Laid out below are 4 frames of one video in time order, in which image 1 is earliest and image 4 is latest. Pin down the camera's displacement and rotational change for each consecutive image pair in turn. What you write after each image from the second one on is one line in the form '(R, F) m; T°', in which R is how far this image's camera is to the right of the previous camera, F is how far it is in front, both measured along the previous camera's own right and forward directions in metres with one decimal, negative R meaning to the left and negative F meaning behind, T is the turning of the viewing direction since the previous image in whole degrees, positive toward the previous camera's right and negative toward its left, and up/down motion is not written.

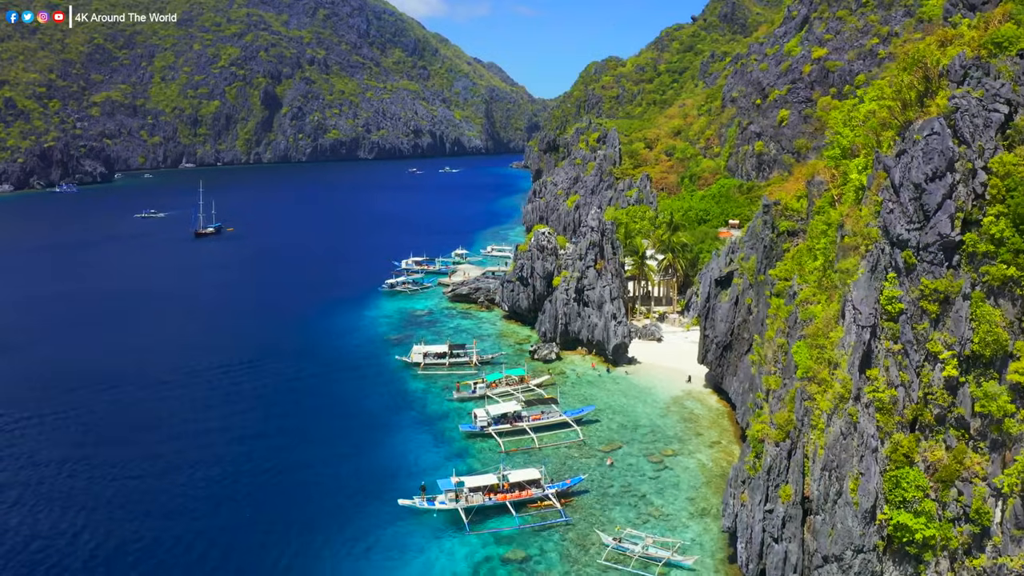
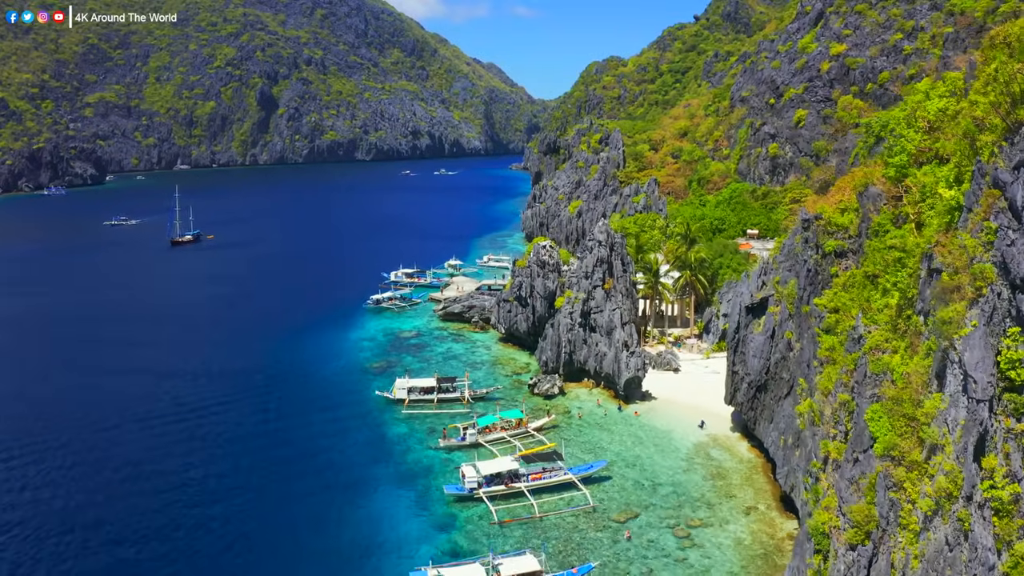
(+0.2, +7.7) m; 0°
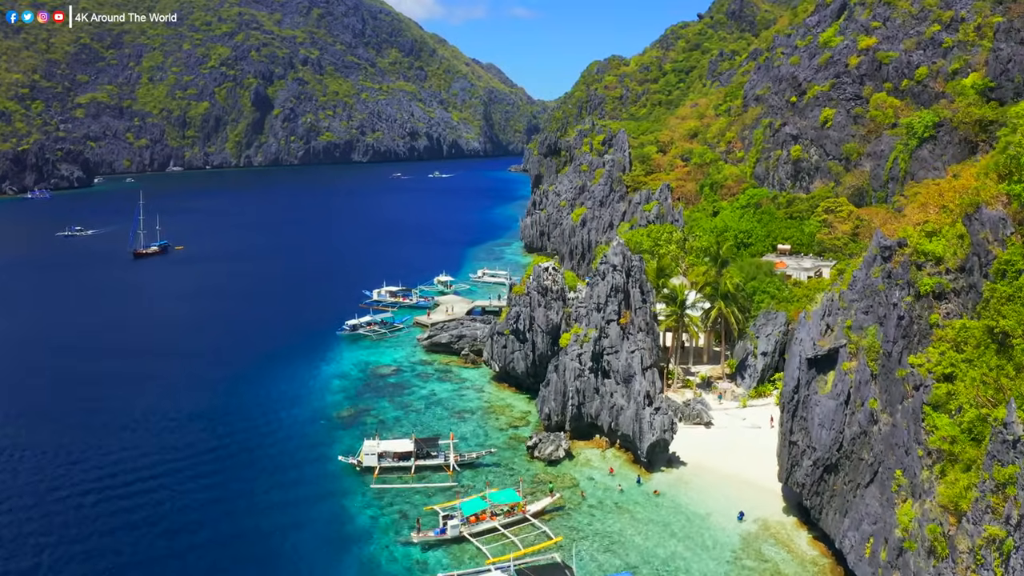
(+0.3, +10.1) m; 0°
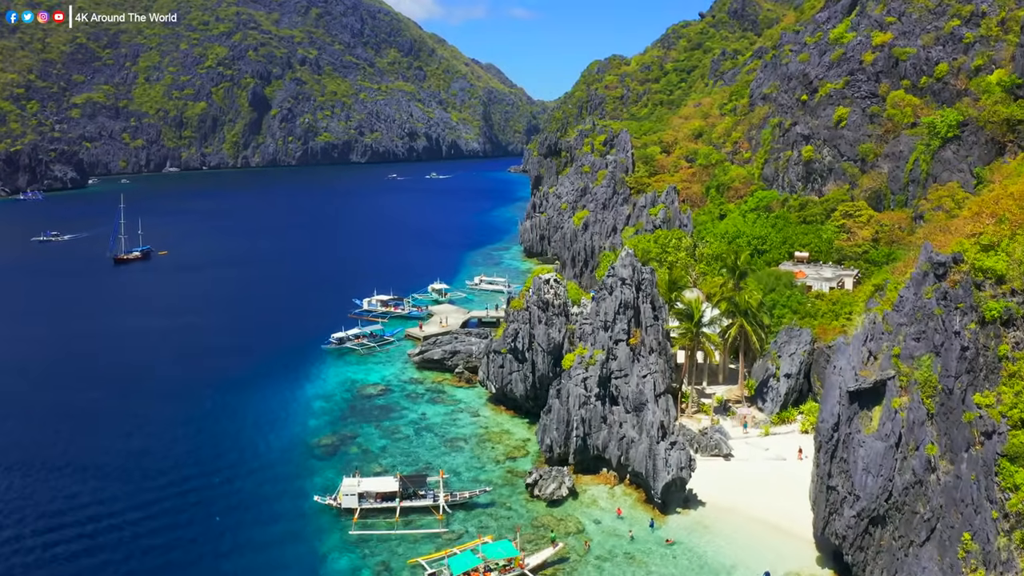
(+0.1, +4.6) m; 0°
